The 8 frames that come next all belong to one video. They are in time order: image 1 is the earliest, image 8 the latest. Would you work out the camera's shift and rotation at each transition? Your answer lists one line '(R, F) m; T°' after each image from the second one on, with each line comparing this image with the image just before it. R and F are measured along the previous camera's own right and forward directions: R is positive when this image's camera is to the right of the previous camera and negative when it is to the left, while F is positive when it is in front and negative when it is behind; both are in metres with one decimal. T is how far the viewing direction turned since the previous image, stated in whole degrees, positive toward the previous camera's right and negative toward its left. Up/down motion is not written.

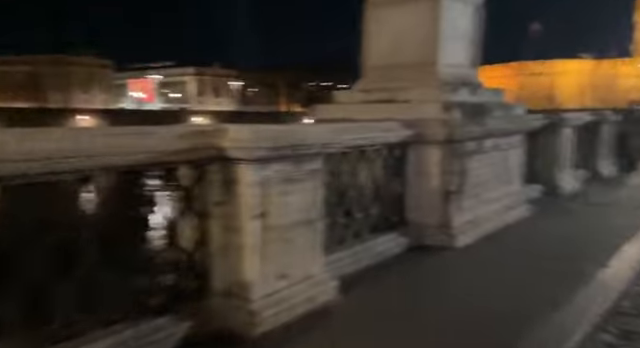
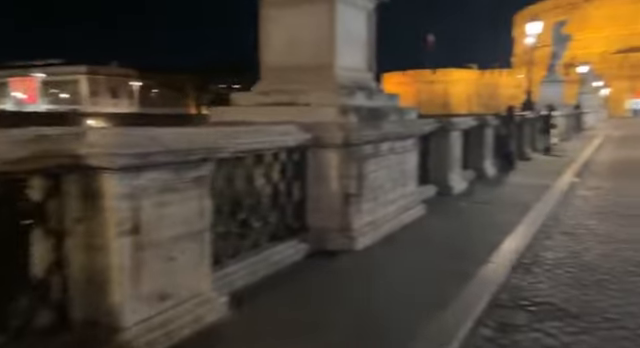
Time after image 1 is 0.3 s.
(+0.1, +0.1) m; +12°
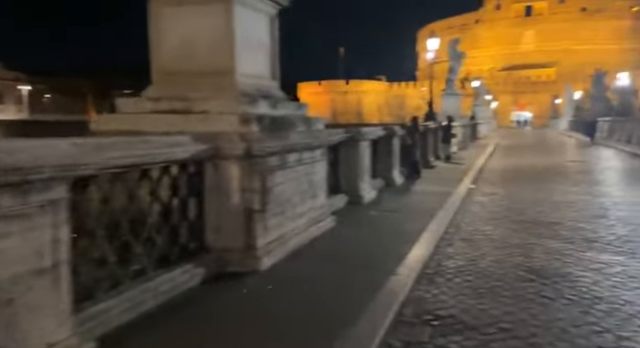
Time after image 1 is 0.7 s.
(+0.1, +0.2) m; +11°
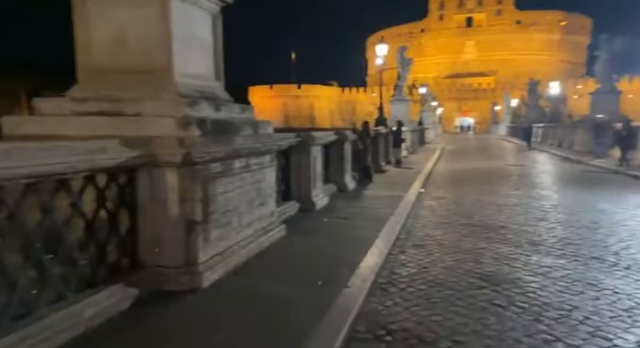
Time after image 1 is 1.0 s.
(0.0, +0.2) m; +6°
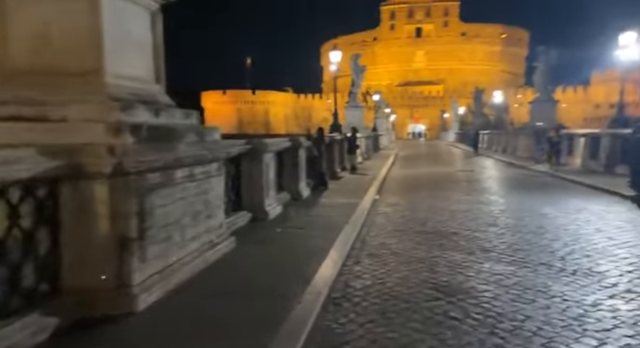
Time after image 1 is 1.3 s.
(0.0, +0.2) m; +6°
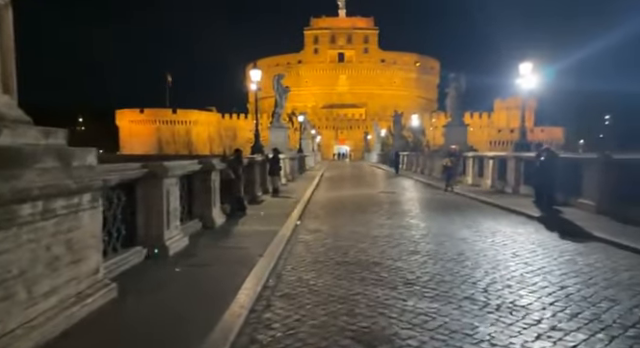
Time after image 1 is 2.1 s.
(+0.2, +0.6) m; +9°
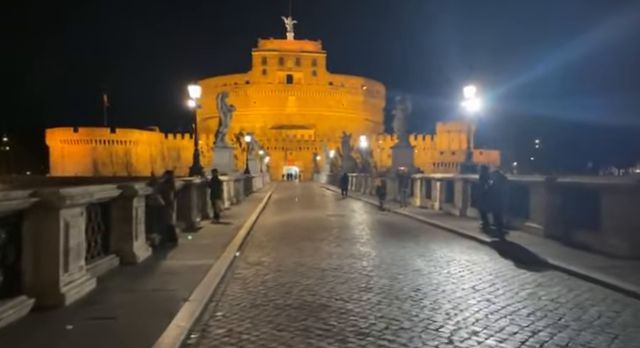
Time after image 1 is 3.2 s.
(+0.2, +1.0) m; +6°
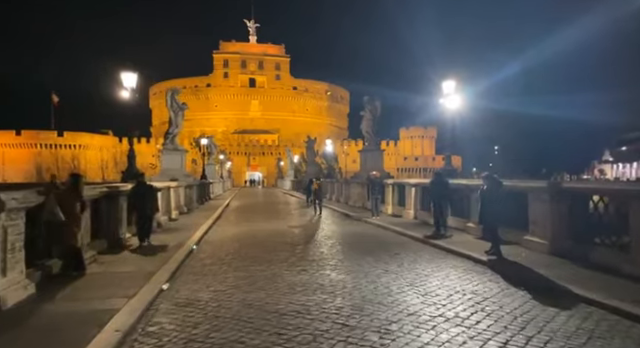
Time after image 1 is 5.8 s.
(+0.1, +2.5) m; +4°
